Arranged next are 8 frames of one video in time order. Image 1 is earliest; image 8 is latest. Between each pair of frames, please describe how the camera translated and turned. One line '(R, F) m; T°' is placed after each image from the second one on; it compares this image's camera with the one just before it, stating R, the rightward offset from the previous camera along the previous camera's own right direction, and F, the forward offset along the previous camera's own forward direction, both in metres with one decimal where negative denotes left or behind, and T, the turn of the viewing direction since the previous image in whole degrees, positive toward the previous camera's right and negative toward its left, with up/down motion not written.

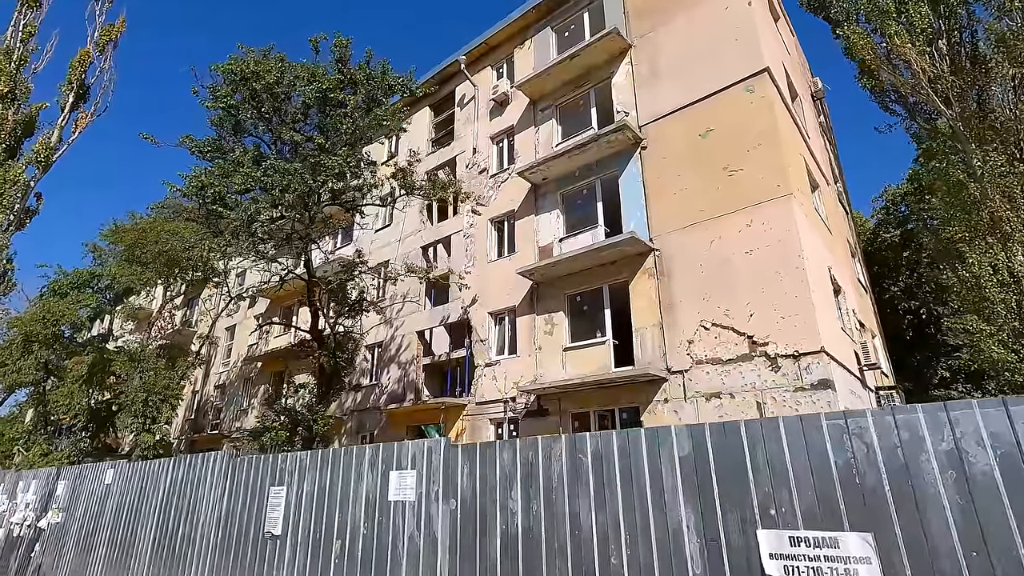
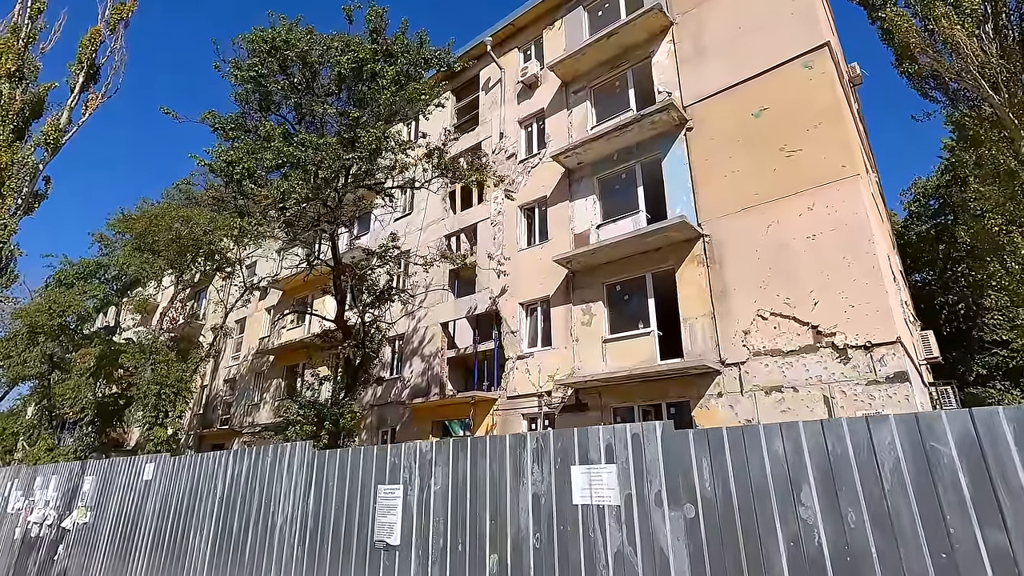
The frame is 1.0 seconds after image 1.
(-0.9, +0.7) m; 0°
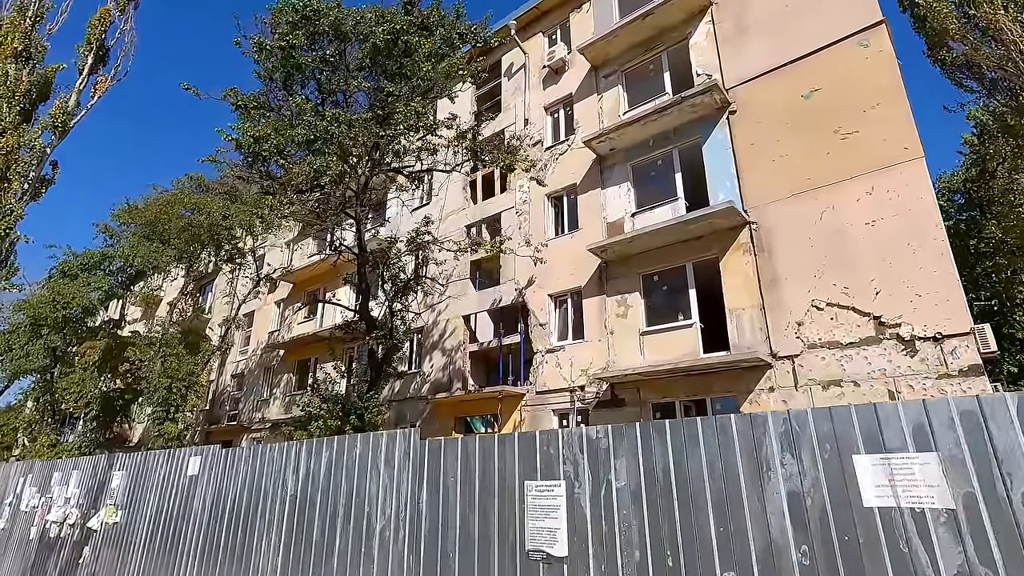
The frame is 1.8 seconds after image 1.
(-0.8, +0.6) m; 0°
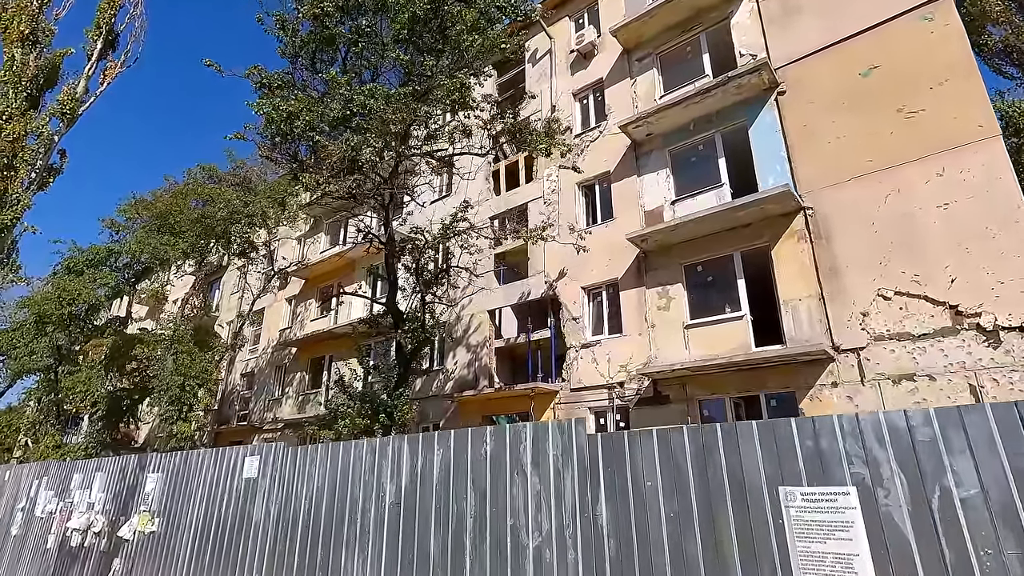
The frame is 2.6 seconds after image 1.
(-0.8, +0.7) m; 0°
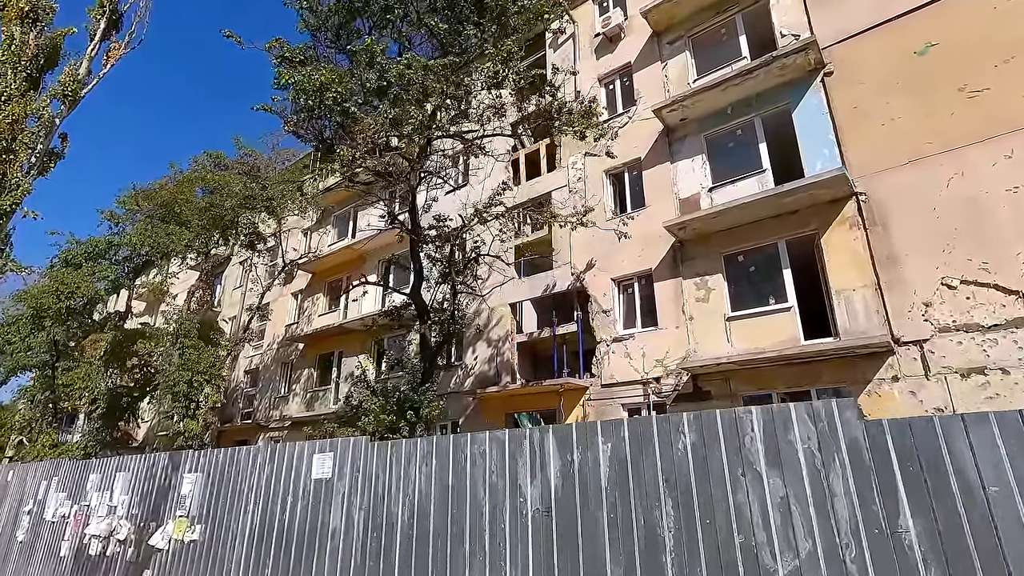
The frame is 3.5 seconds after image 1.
(-0.8, +0.6) m; +1°
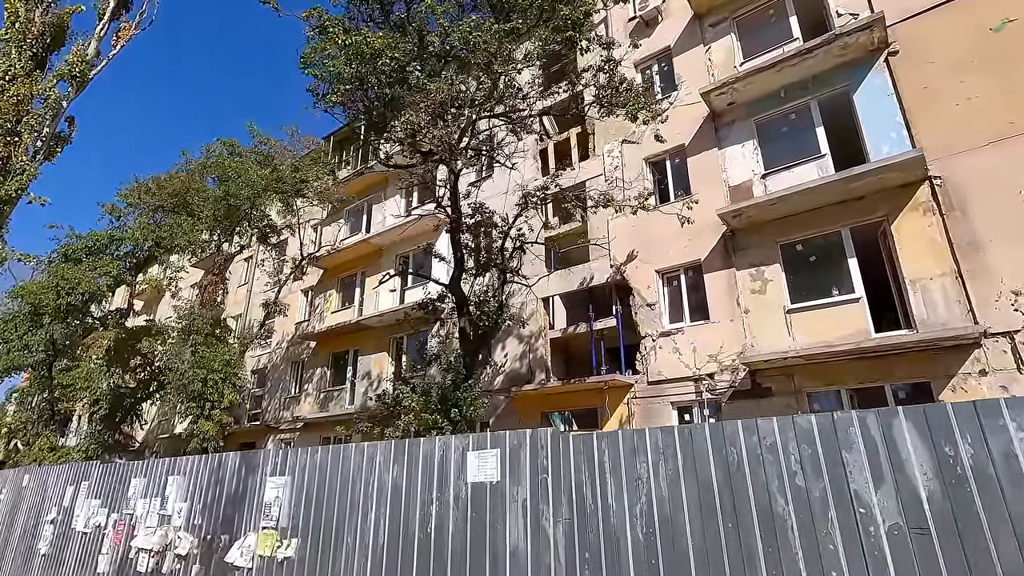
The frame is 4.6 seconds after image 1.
(-1.1, +0.7) m; +1°
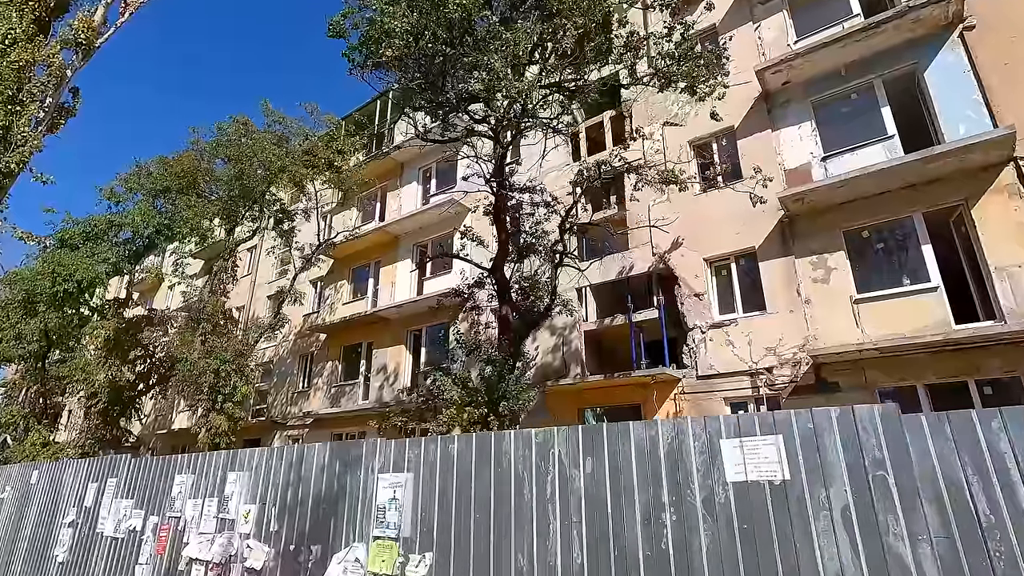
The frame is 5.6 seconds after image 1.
(-1.1, +0.8) m; +1°
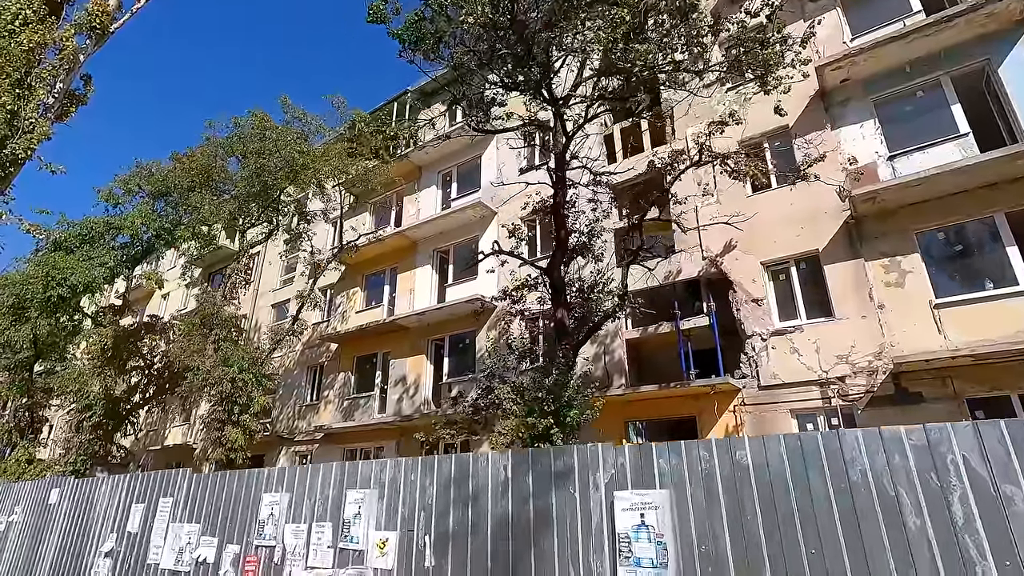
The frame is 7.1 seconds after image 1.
(-1.3, +0.8) m; +1°
